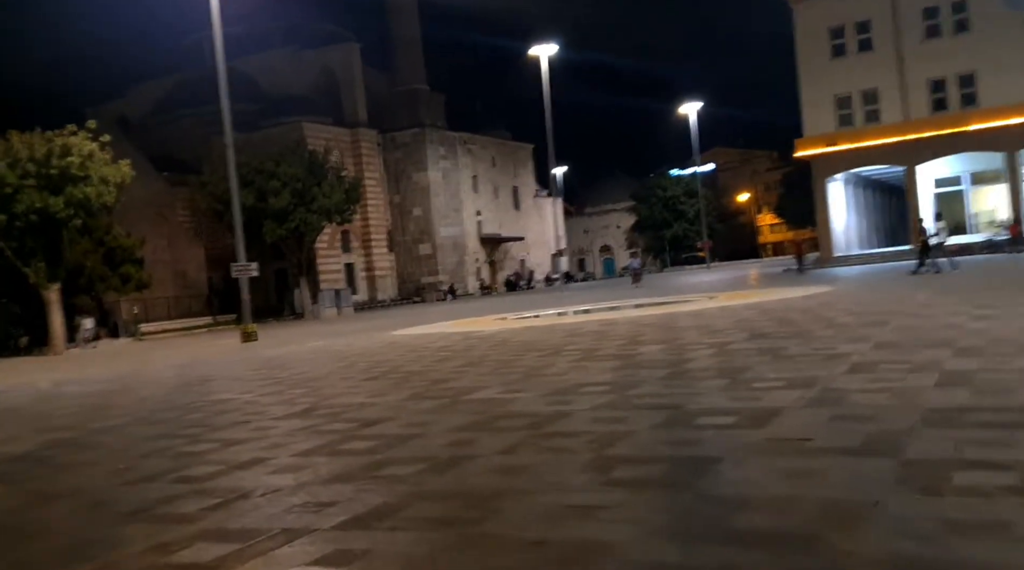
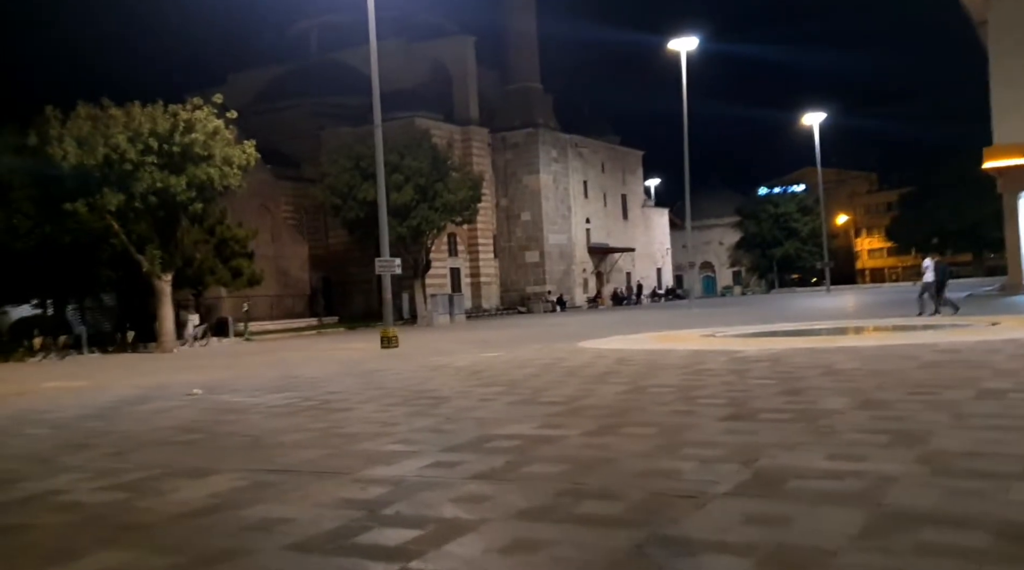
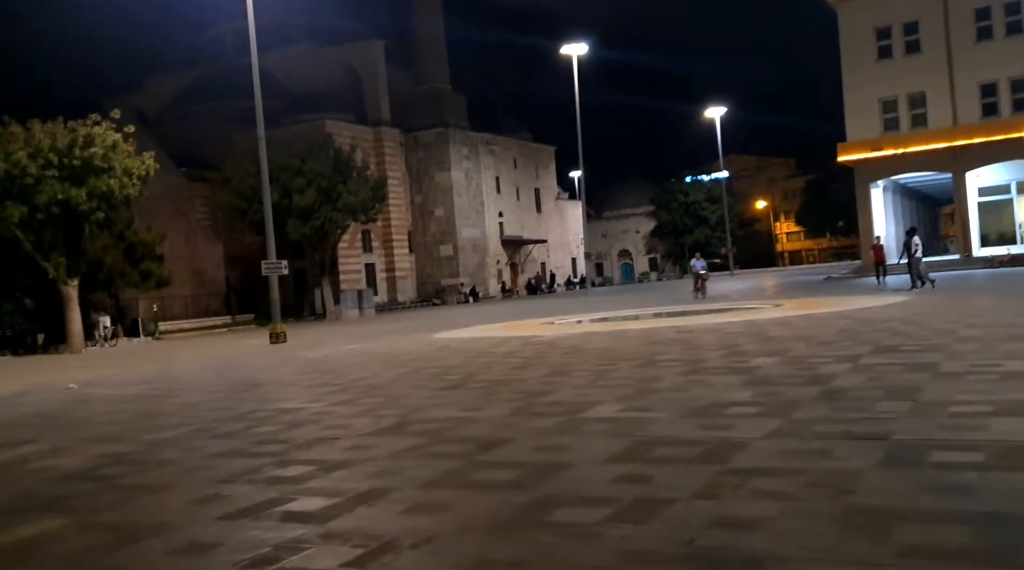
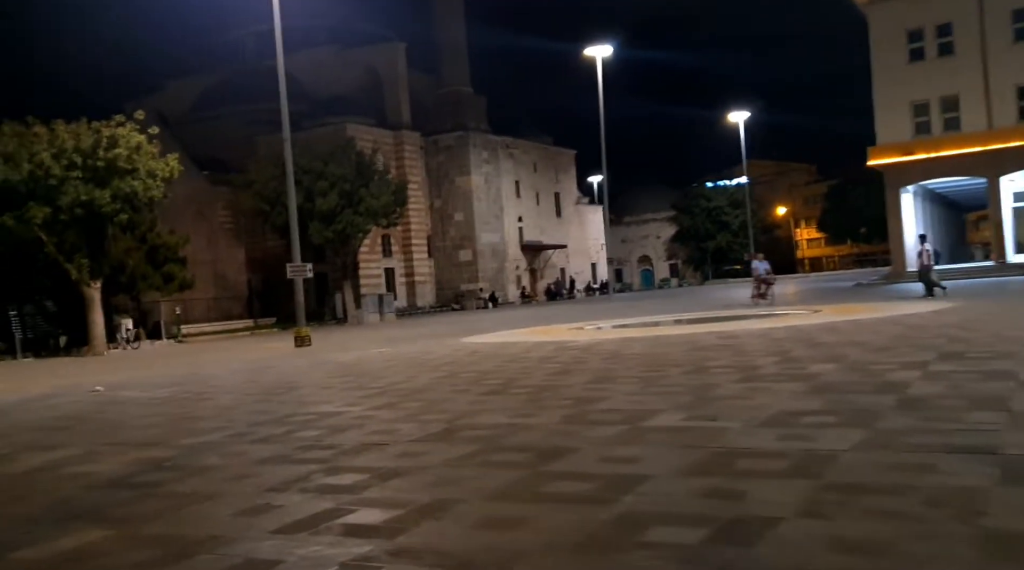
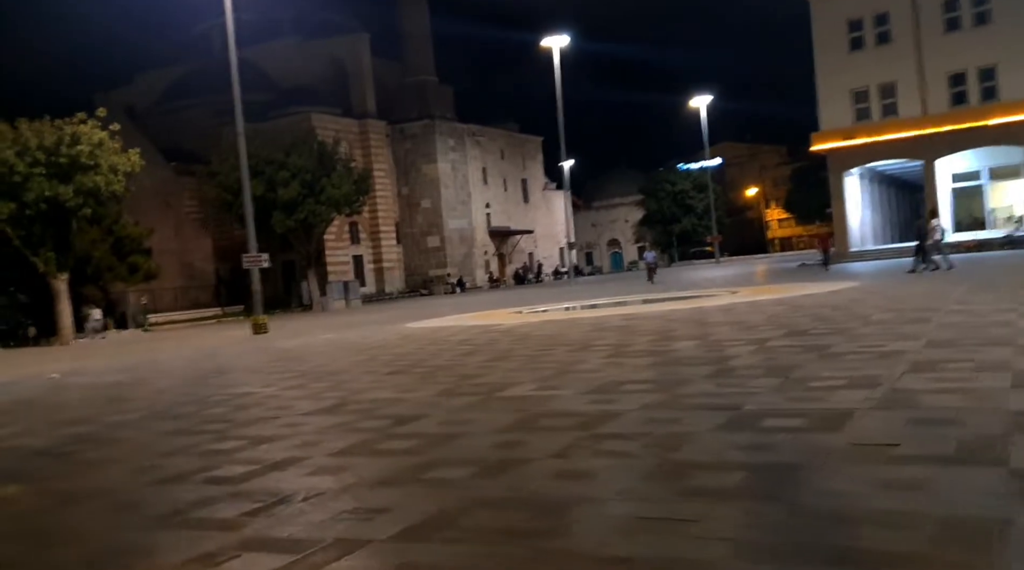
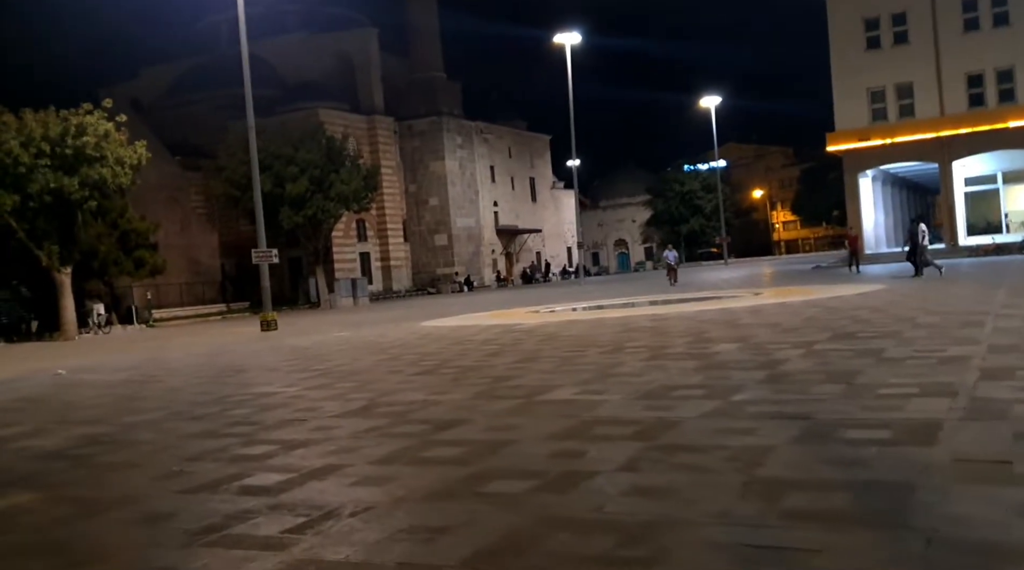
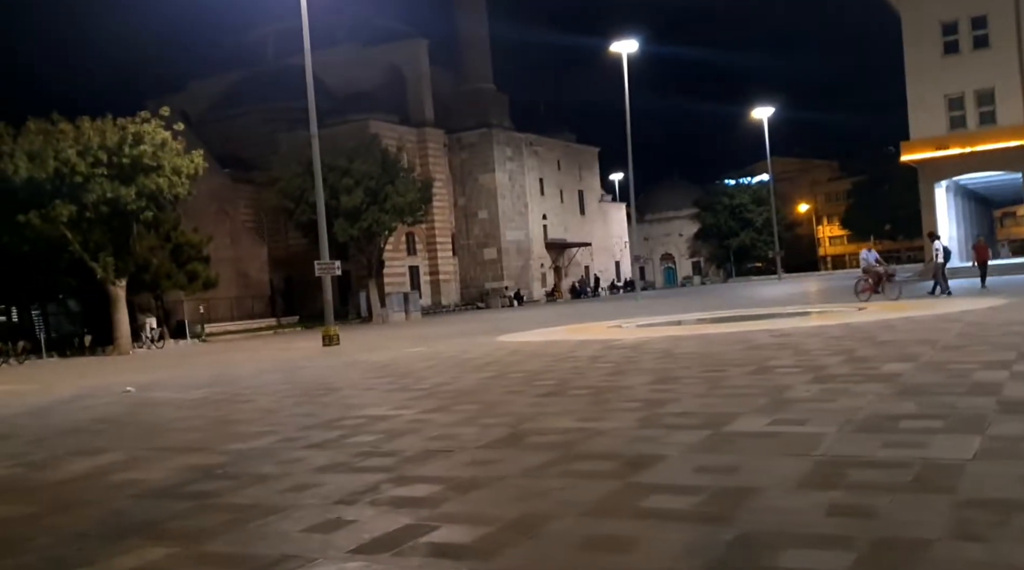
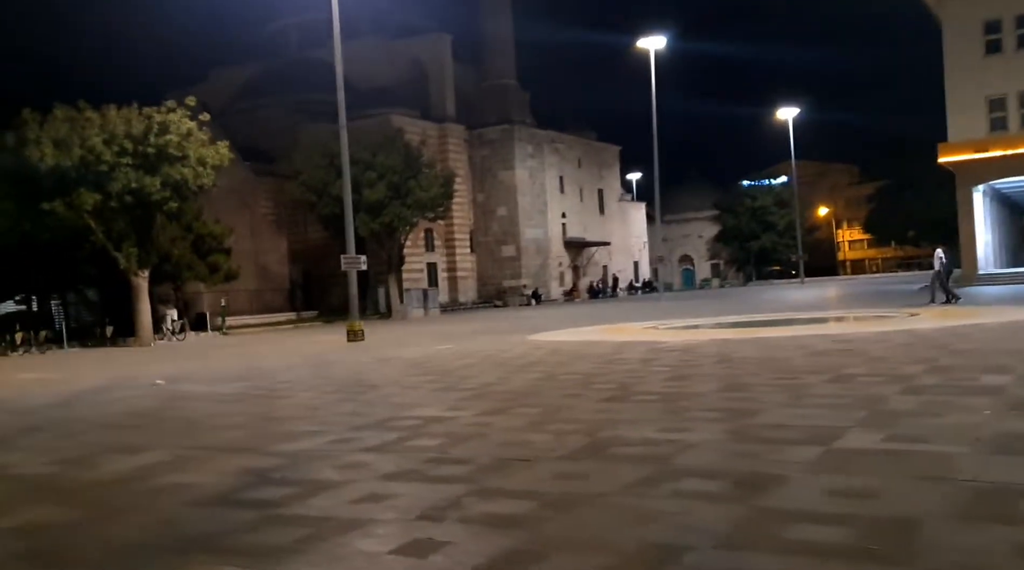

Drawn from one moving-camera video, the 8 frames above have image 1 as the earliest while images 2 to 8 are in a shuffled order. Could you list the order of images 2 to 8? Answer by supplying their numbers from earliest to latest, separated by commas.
5, 6, 3, 4, 7, 8, 2
